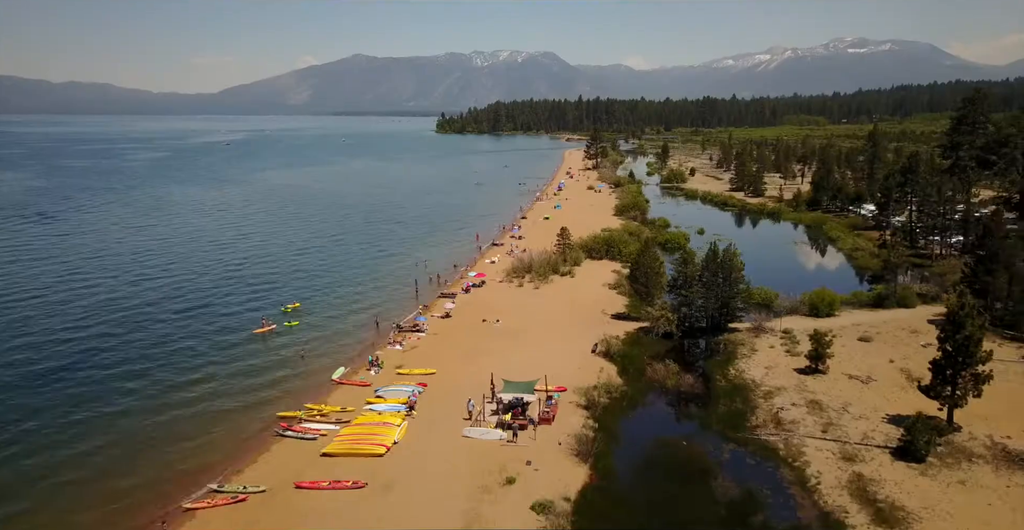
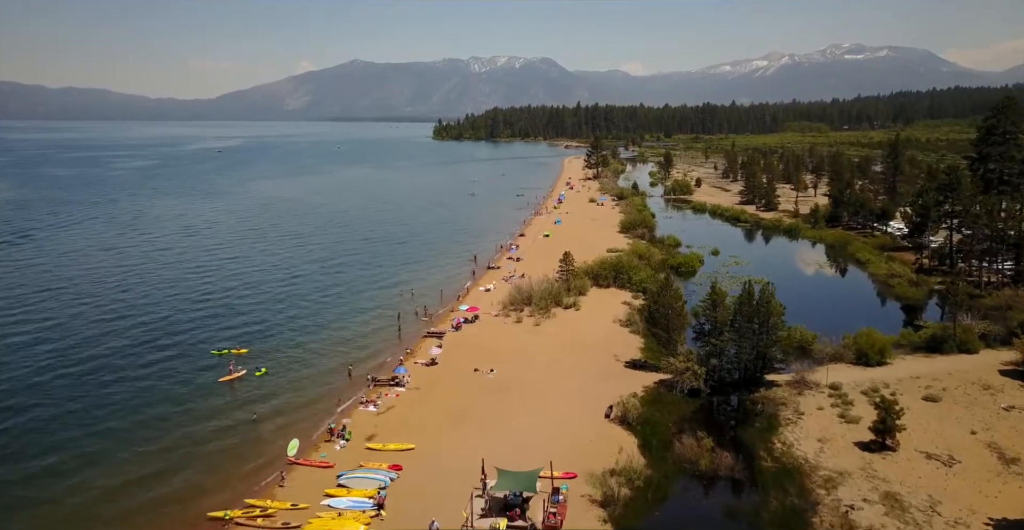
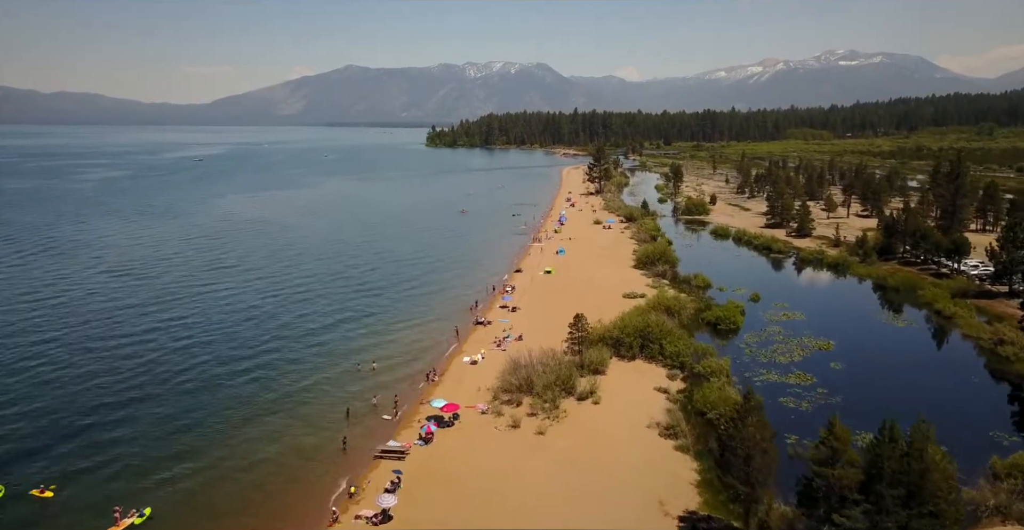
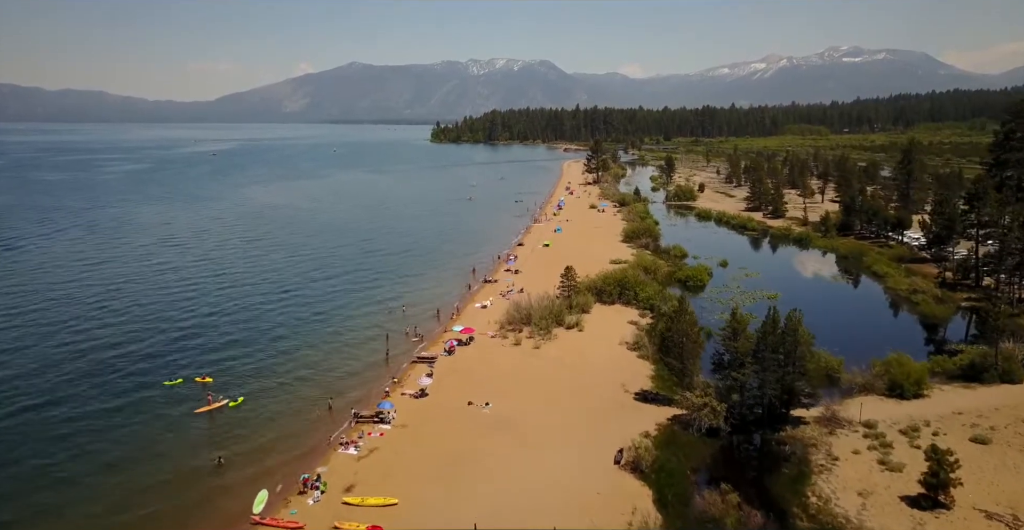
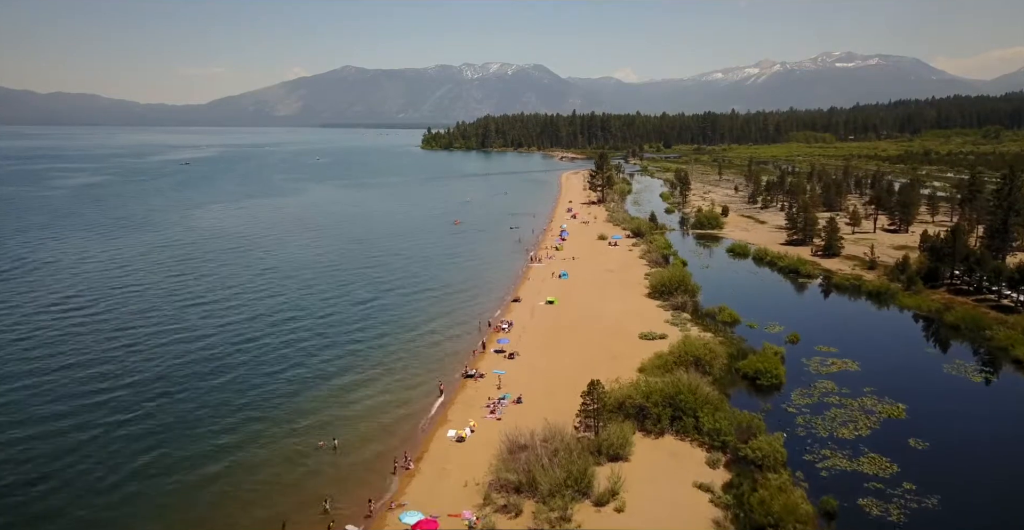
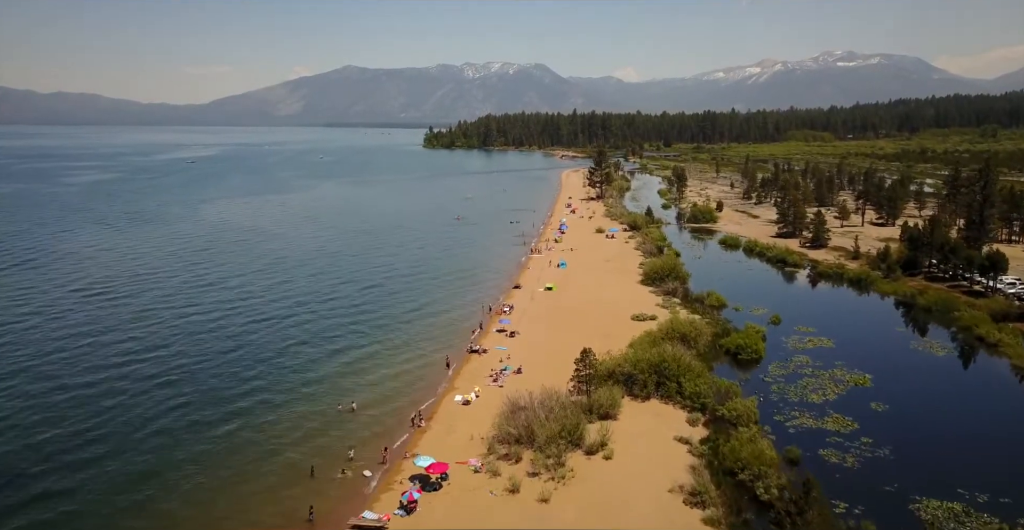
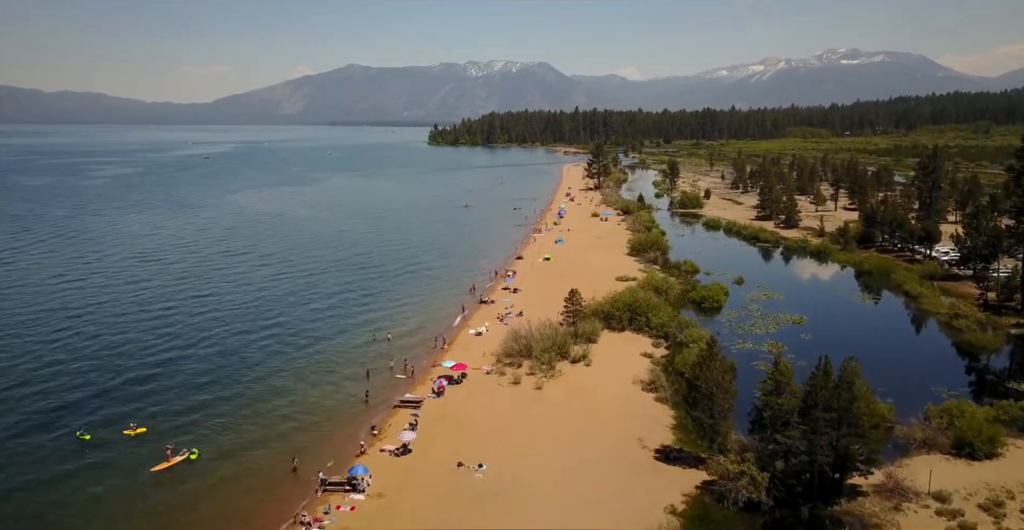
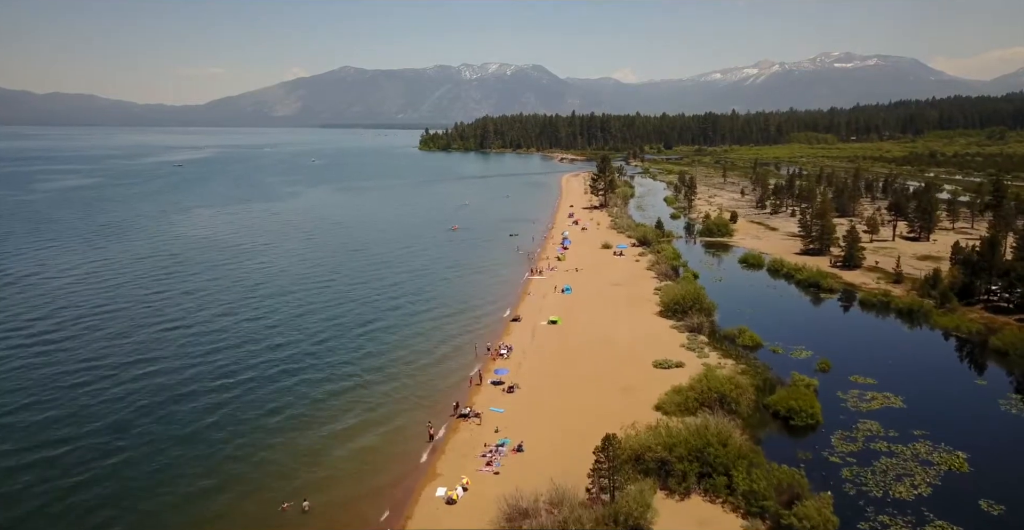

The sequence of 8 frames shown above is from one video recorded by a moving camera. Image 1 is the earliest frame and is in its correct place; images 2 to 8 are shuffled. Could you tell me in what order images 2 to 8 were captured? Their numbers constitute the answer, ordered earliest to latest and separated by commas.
2, 4, 7, 3, 6, 5, 8
